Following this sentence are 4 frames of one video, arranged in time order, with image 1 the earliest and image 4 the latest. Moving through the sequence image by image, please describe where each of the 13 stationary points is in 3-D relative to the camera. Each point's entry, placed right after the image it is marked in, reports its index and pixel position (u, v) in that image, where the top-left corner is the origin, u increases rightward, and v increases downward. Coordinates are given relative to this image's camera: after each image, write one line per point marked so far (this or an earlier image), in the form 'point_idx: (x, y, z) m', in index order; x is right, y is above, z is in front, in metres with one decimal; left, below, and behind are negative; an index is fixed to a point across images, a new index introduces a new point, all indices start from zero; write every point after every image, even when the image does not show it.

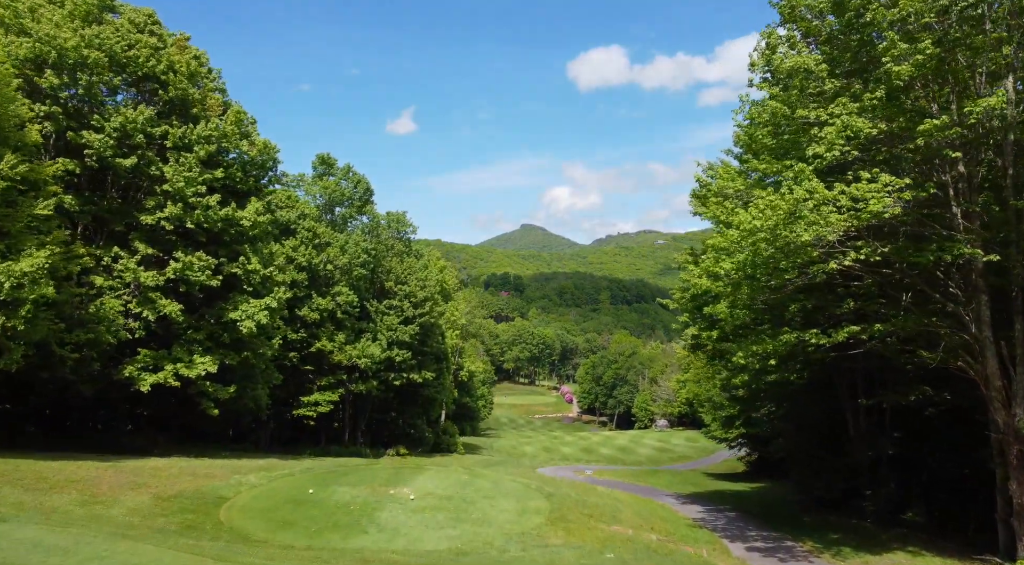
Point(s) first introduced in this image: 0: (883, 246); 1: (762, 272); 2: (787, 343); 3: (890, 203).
0: (+8.5, +0.8, +17.7) m
1: (+6.1, +0.2, +18.7) m
2: (+6.6, -1.5, +18.6) m
3: (+8.1, +1.7, +16.4) m
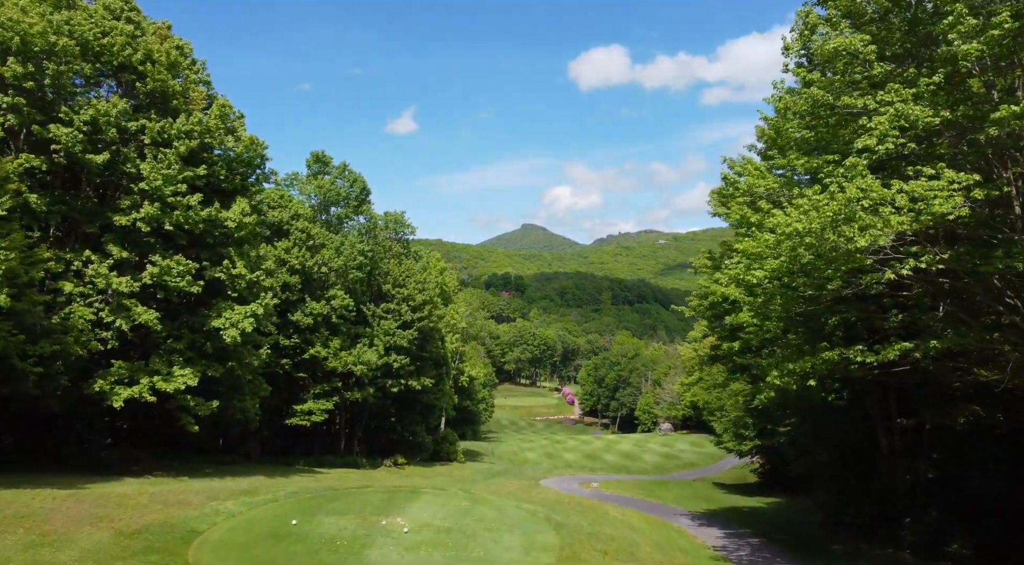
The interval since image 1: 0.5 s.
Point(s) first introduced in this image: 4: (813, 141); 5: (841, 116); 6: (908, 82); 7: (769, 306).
0: (+8.6, +0.6, +15.6) m
1: (+6.2, 0.0, +16.6) m
2: (+6.7, -1.7, +16.6) m
3: (+8.2, +1.5, +14.3) m
4: (+7.6, +3.6, +19.6) m
5: (+8.0, +4.0, +18.8) m
6: (+9.0, +4.6, +17.7) m
7: (+5.9, -0.5, +18.0) m
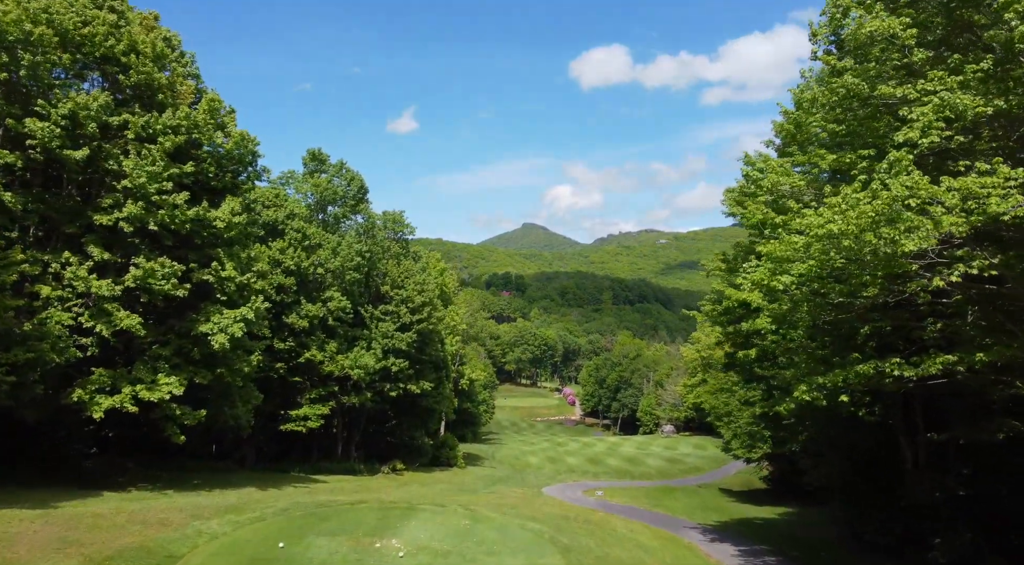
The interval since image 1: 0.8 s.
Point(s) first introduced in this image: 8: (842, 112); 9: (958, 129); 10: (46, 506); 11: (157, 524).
0: (+8.7, +0.5, +14.2) m
1: (+6.3, -0.1, +15.3) m
2: (+6.8, -1.8, +15.2) m
3: (+8.3, +1.3, +13.0) m
4: (+7.7, +3.4, +18.2) m
5: (+8.1, +3.9, +17.4) m
6: (+9.1, +4.4, +16.3) m
7: (+6.0, -0.7, +16.6) m
8: (+7.8, +4.1, +18.6) m
9: (+8.6, +2.9, +15.2) m
10: (-11.8, -5.7, +19.7) m
11: (-8.6, -5.9, +19.0) m
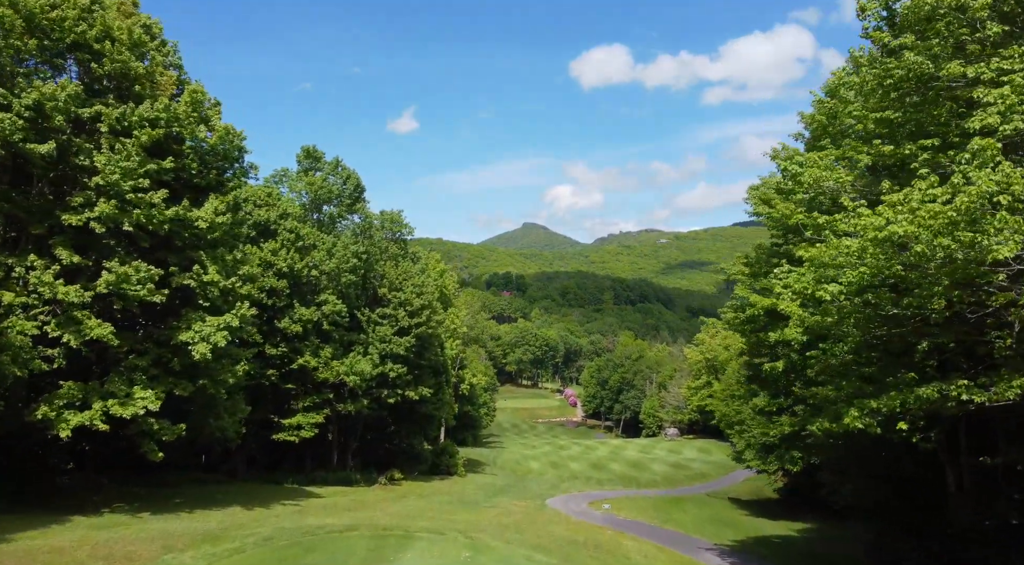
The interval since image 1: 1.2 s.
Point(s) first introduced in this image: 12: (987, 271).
0: (+8.8, +0.3, +12.3) m
1: (+6.4, -0.3, +13.3) m
2: (+6.9, -2.0, +13.2) m
3: (+8.4, +1.2, +11.0) m
4: (+7.8, +3.3, +16.3) m
5: (+8.2, +3.8, +15.4) m
6: (+9.2, +4.3, +14.4) m
7: (+6.1, -0.8, +14.6) m
8: (+8.0, +3.9, +16.7) m
9: (+8.7, +2.8, +13.2) m
10: (-11.7, -5.8, +17.8) m
11: (-8.5, -6.1, +17.0) m
12: (+7.3, +0.1, +12.1) m
